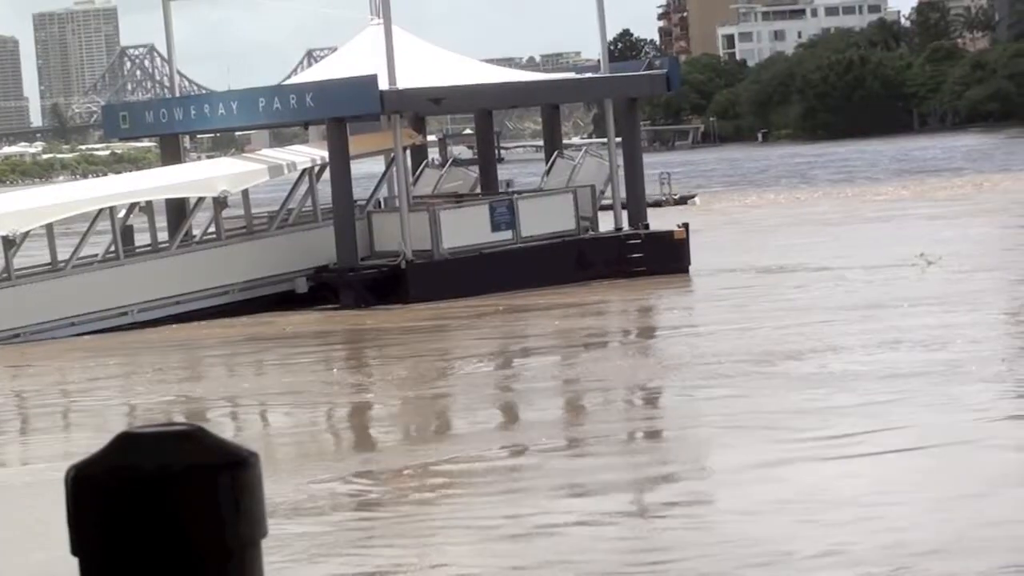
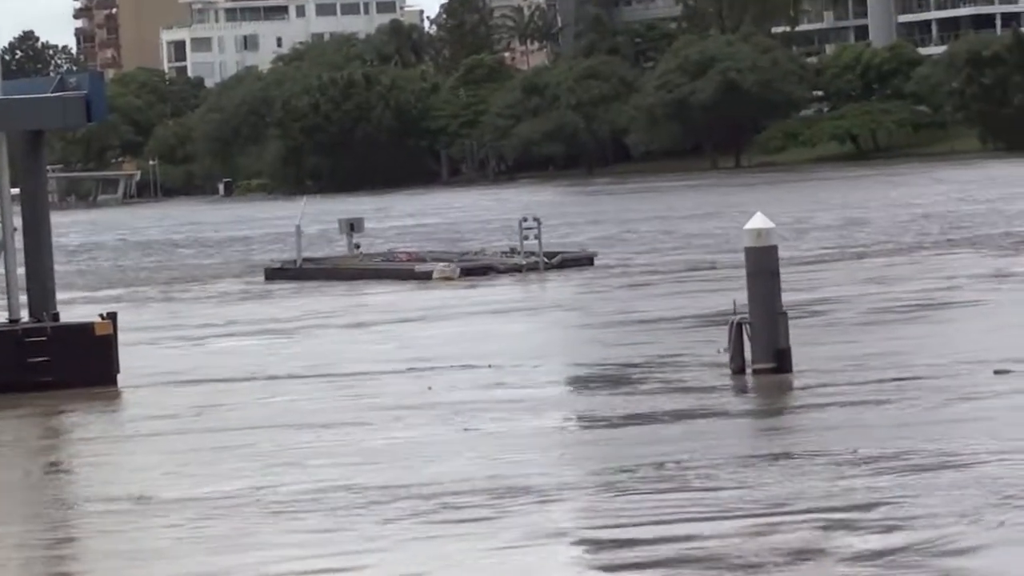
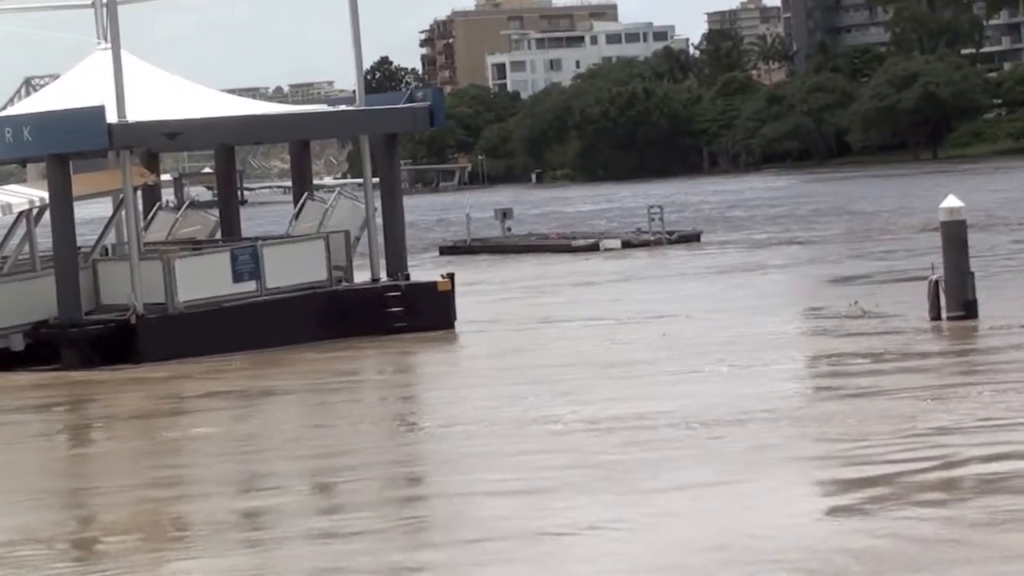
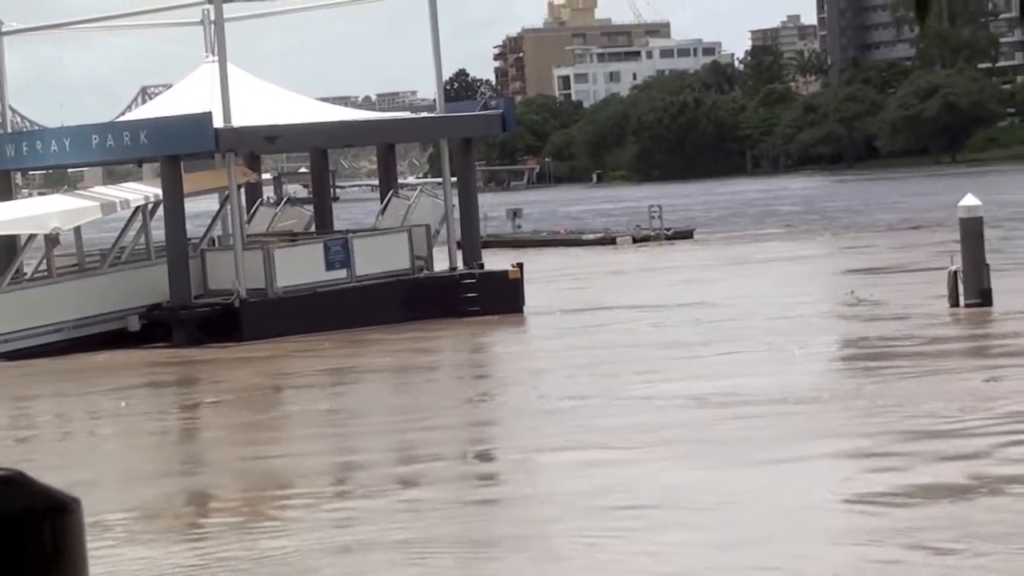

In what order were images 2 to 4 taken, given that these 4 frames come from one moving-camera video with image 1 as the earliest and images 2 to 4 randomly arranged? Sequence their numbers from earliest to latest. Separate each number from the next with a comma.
4, 3, 2
